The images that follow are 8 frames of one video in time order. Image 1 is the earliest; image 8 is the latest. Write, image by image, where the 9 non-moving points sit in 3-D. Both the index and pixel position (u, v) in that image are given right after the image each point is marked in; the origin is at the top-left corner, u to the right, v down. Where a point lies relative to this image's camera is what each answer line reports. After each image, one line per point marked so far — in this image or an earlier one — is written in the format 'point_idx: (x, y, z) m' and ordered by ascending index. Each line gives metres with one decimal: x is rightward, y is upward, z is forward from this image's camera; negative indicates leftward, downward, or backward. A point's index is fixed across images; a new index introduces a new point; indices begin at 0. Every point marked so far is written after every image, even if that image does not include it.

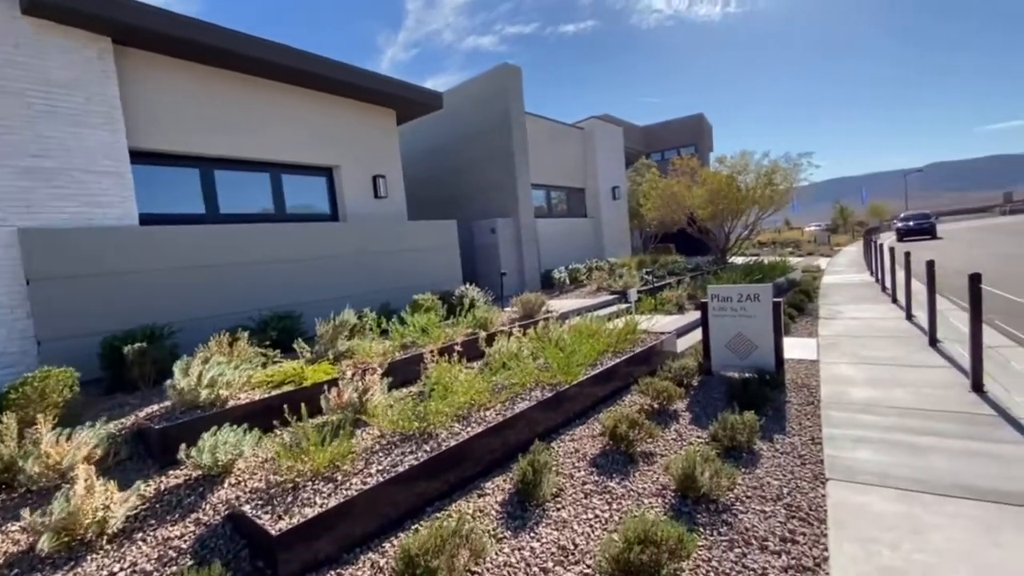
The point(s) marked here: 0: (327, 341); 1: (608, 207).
0: (-2.2, -0.6, +5.8) m
1: (+3.5, +3.0, +17.5) m
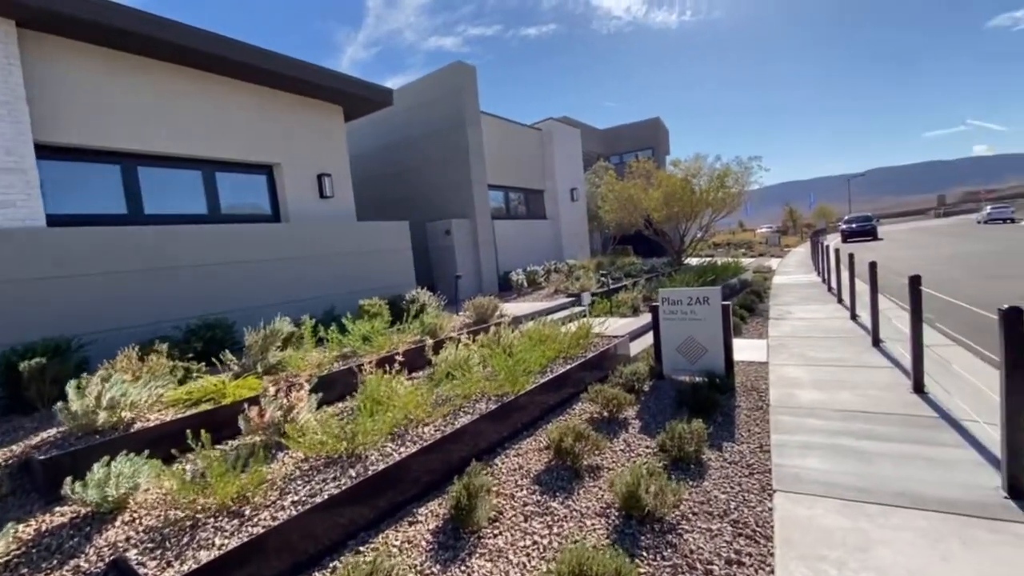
0: (-2.9, -0.7, +5.4) m
1: (+2.0, +2.9, +17.4) m
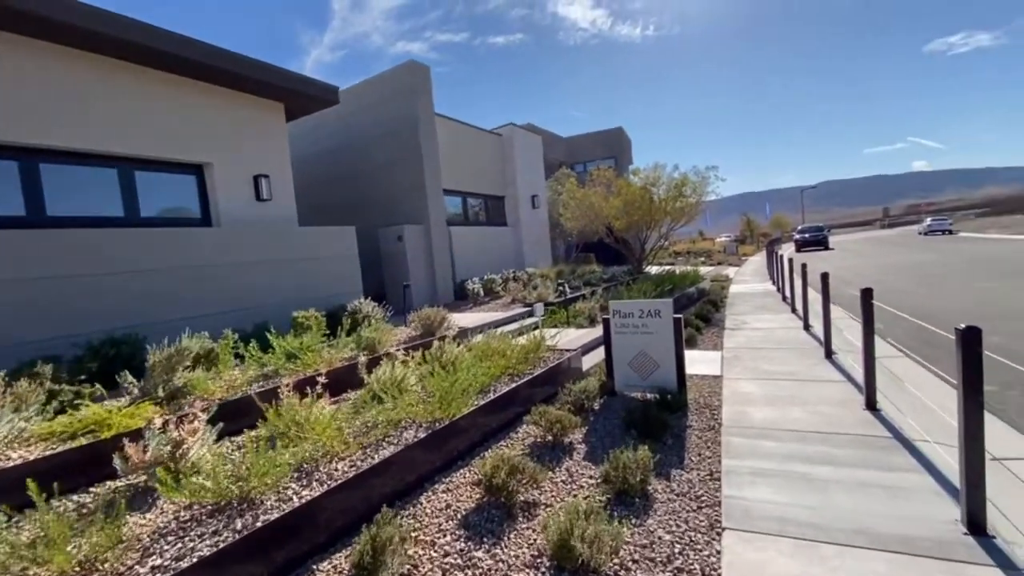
0: (-3.5, -0.9, +4.7) m
1: (+0.5, +2.6, +17.1) m
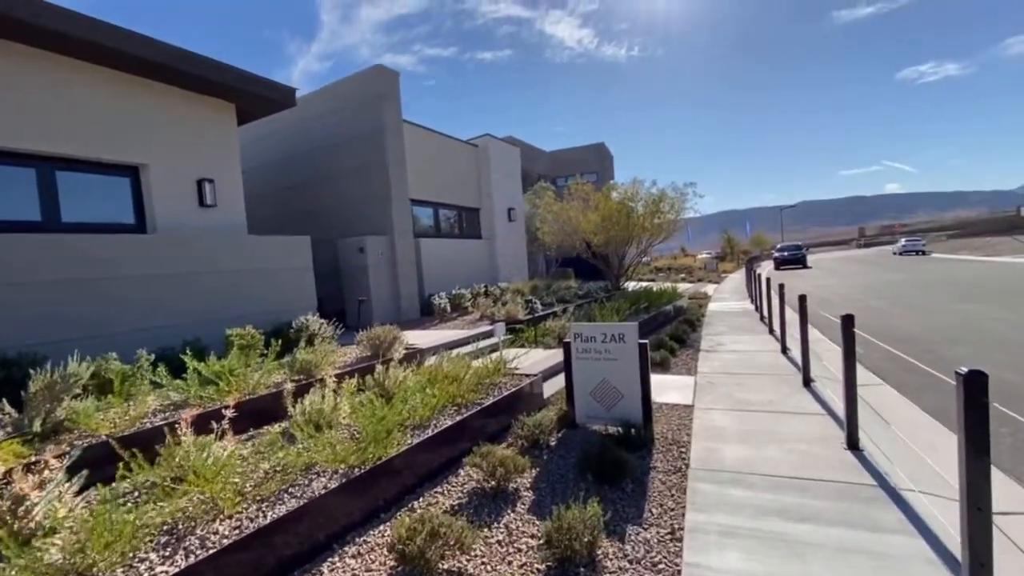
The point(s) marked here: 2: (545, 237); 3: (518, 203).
0: (-4.0, -1.0, +4.0) m
1: (-0.3, +2.1, +16.6) m
2: (+1.3, +2.0, +19.0) m
3: (+0.2, +3.1, +17.5) m
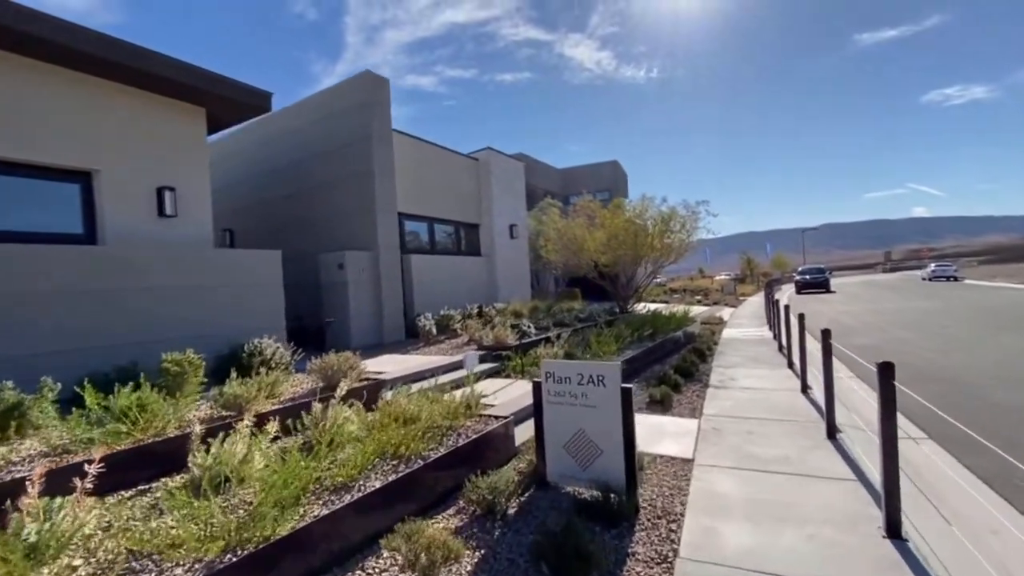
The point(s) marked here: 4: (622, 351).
0: (-4.4, -1.1, +3.3) m
1: (-0.3, +1.4, +15.8) m
2: (+1.4, +1.2, +18.2) m
3: (+0.3, +2.4, +16.7) m
4: (+2.1, -1.2, +9.2) m
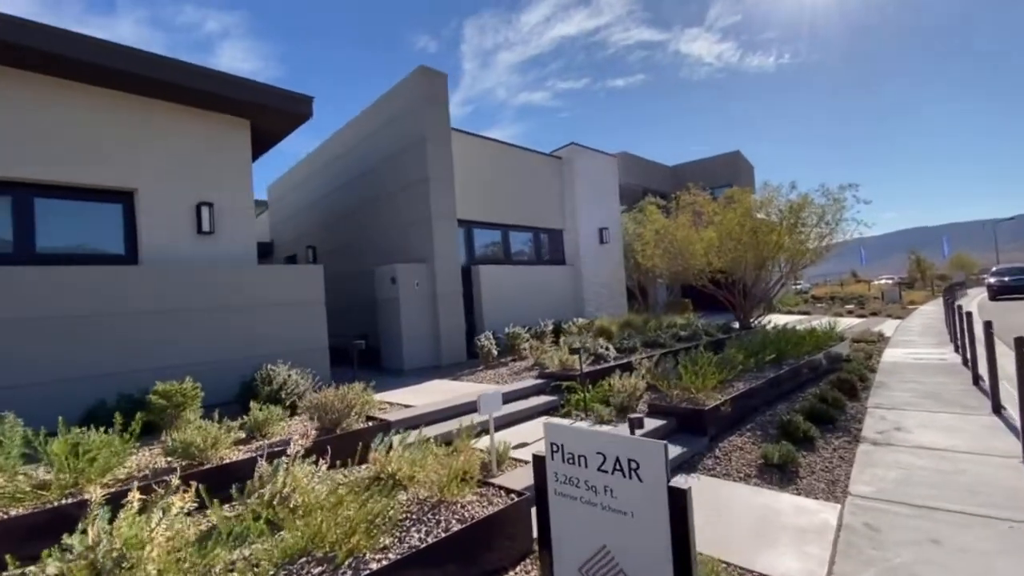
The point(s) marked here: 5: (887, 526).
0: (-4.7, -1.3, +2.8) m
1: (+2.4, +1.0, +14.0) m
2: (+4.6, +0.9, +15.9) m
3: (+3.1, +2.0, +14.8) m
4: (+3.2, -1.4, +7.0) m
5: (+3.0, -1.9, +3.8) m
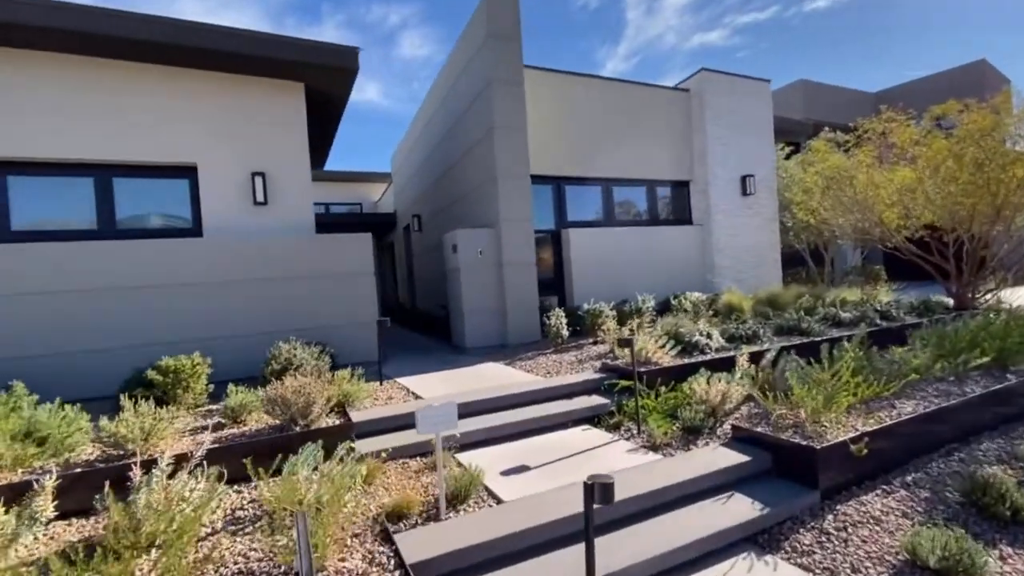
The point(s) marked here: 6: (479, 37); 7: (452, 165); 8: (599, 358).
0: (-5.3, -1.2, +3.1) m
1: (+5.1, +1.8, +11.2) m
2: (+7.8, +1.8, +12.2) m
3: (+6.0, +2.9, +11.6) m
4: (+3.5, -1.1, +4.5) m
5: (+2.3, -1.7, +1.6) m
6: (-0.6, +4.5, +8.6) m
7: (-1.3, +2.6, +10.3) m
8: (+1.2, -0.9, +6.5) m
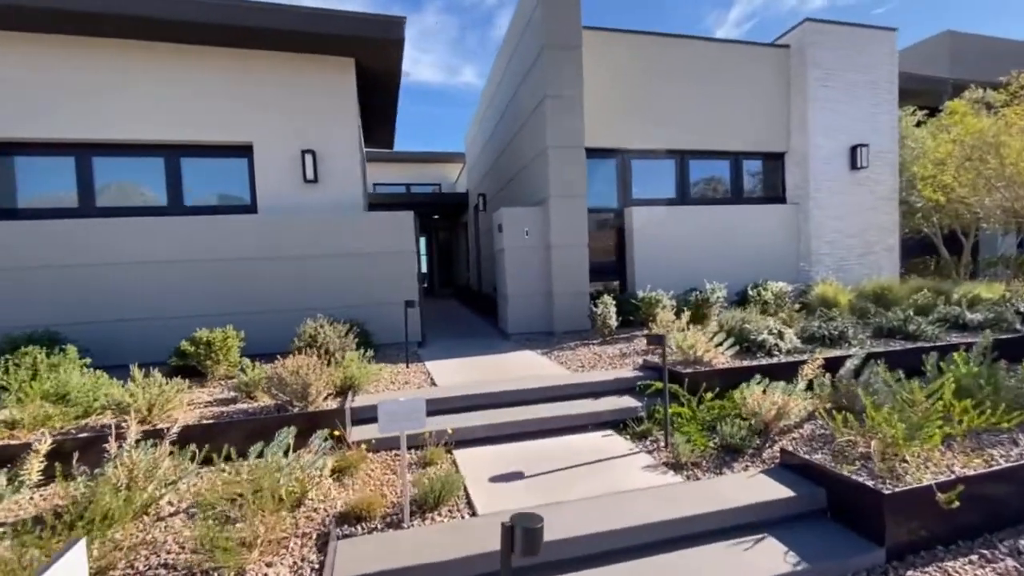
0: (-5.4, -0.9, +3.7) m
1: (+6.4, +2.0, +9.6) m
2: (+9.2, +1.9, +10.1) m
3: (+7.4, +3.0, +9.8) m
4: (+3.5, -1.0, +3.4) m
5: (+1.7, -1.8, +0.8) m
6: (+0.4, +4.8, +7.9) m
7: (0.0, +2.9, +9.9) m
8: (+1.6, -0.8, +5.8) m
